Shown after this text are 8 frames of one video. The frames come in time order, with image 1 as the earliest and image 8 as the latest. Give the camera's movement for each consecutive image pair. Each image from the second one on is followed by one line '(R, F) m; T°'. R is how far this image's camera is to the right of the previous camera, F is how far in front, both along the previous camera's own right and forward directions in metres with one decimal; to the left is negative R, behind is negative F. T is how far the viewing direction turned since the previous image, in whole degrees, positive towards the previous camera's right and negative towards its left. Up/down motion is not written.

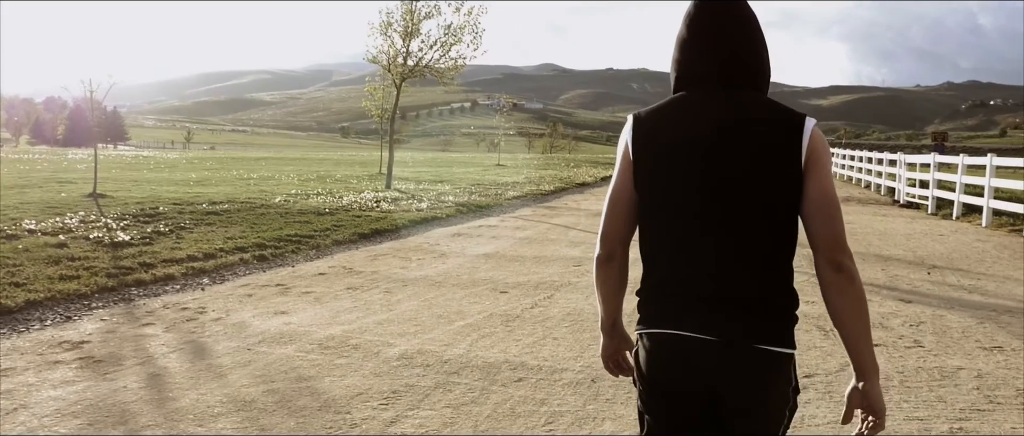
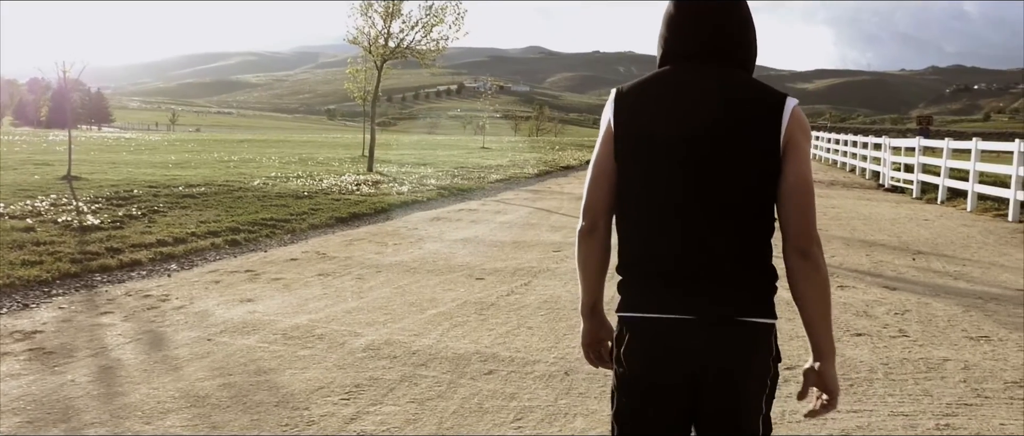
(+0.1, +0.2) m; +1°
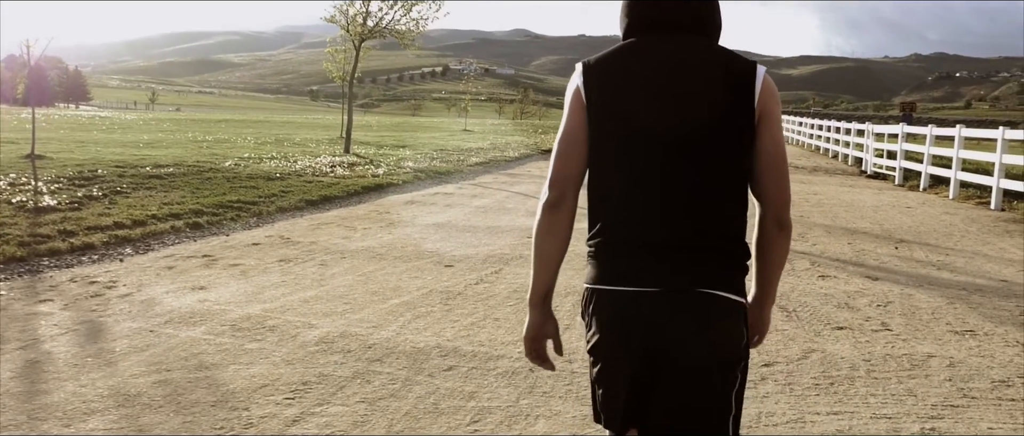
(+0.1, +0.3) m; +1°
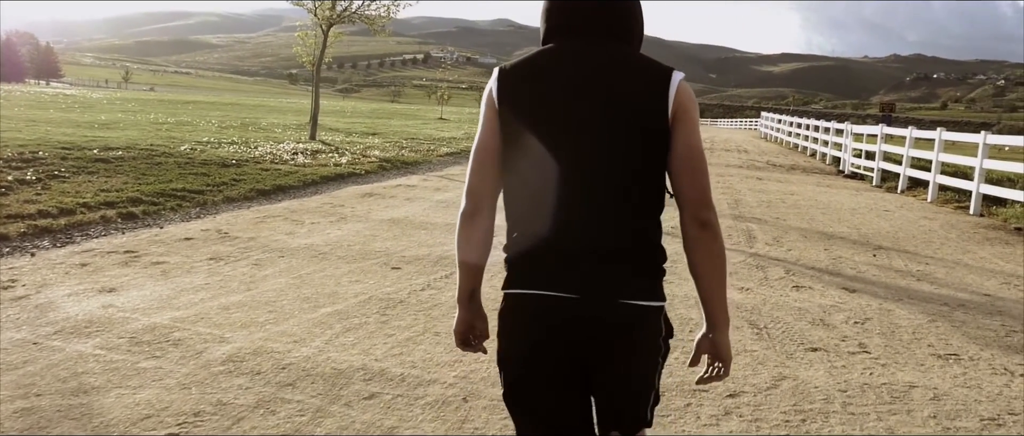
(+0.2, +0.6) m; +1°
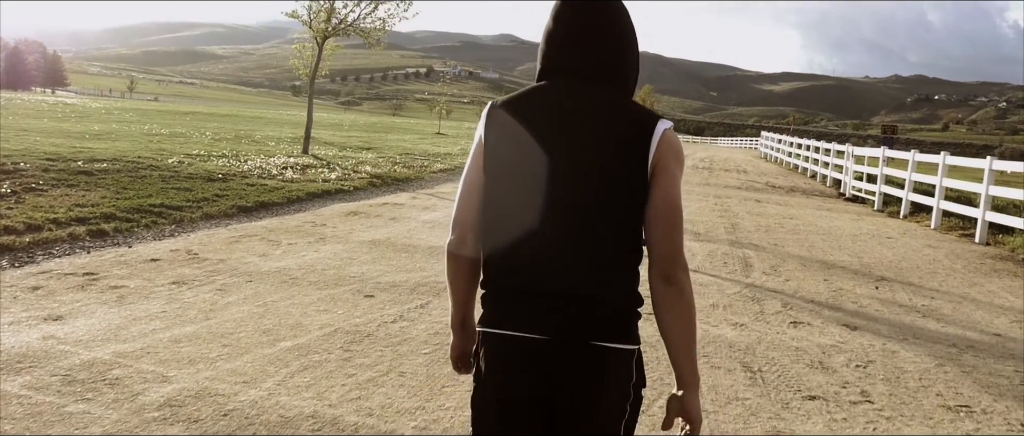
(+0.1, +0.4) m; 0°
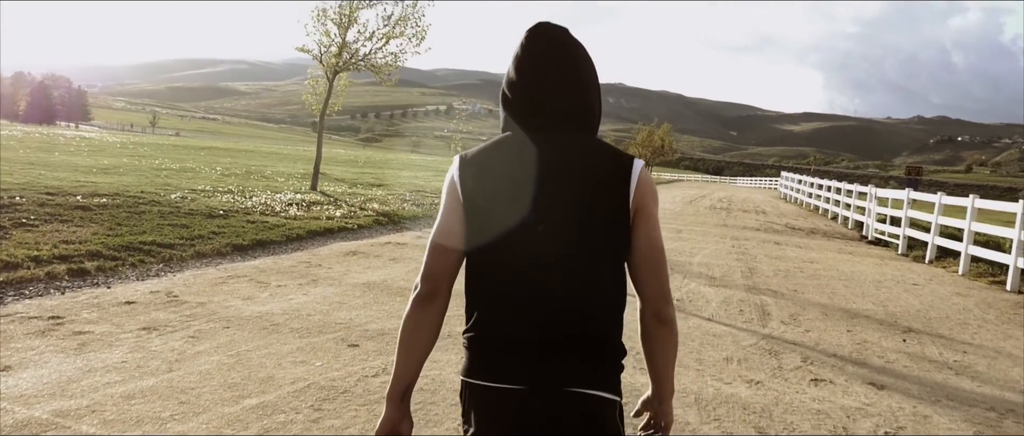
(+0.1, +0.5) m; -1°
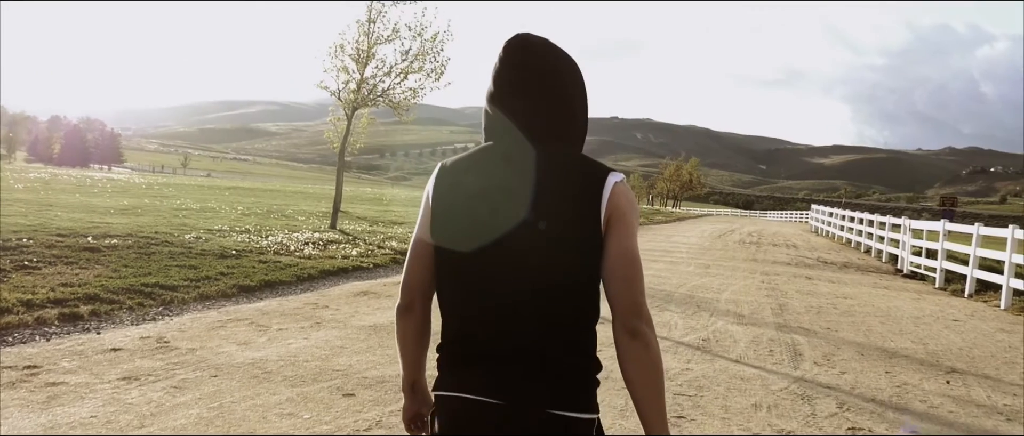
(+0.1, +0.5) m; -2°
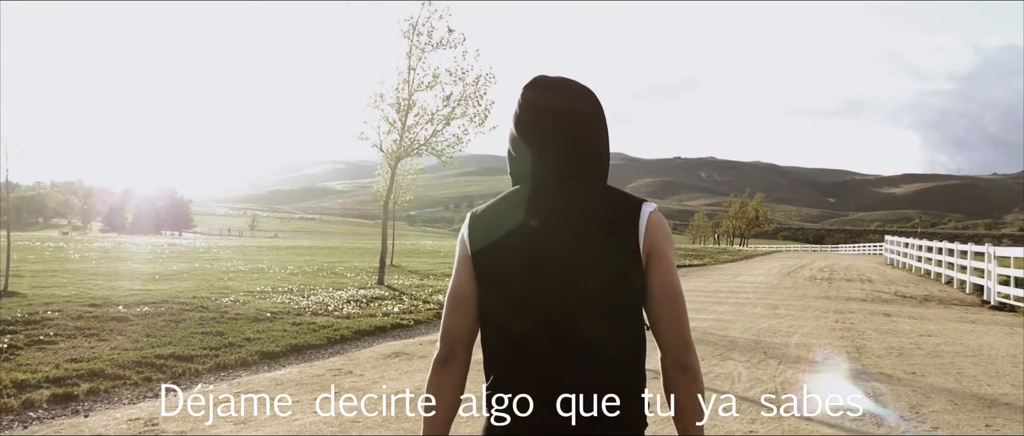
(+0.3, +0.9) m; -4°
